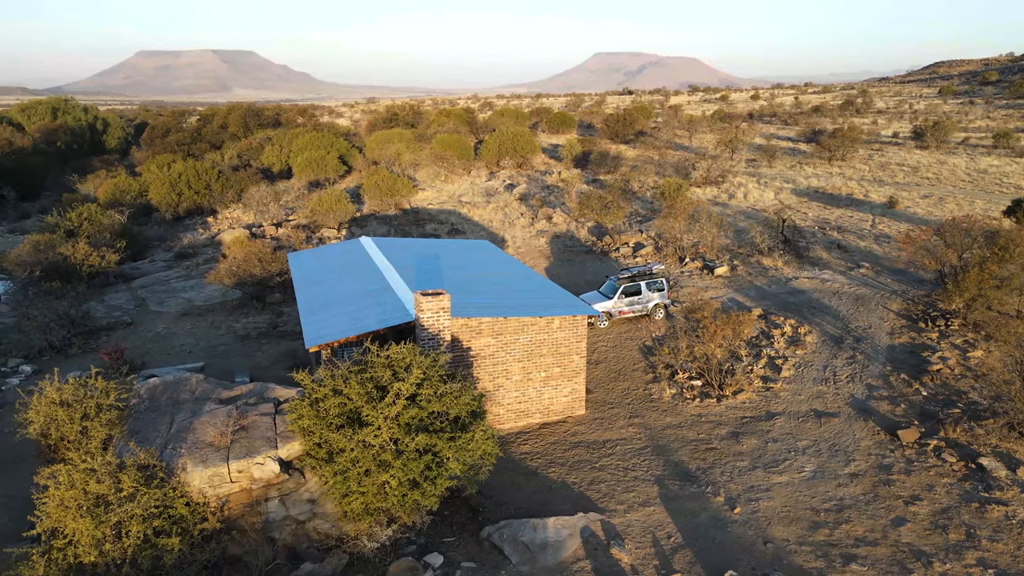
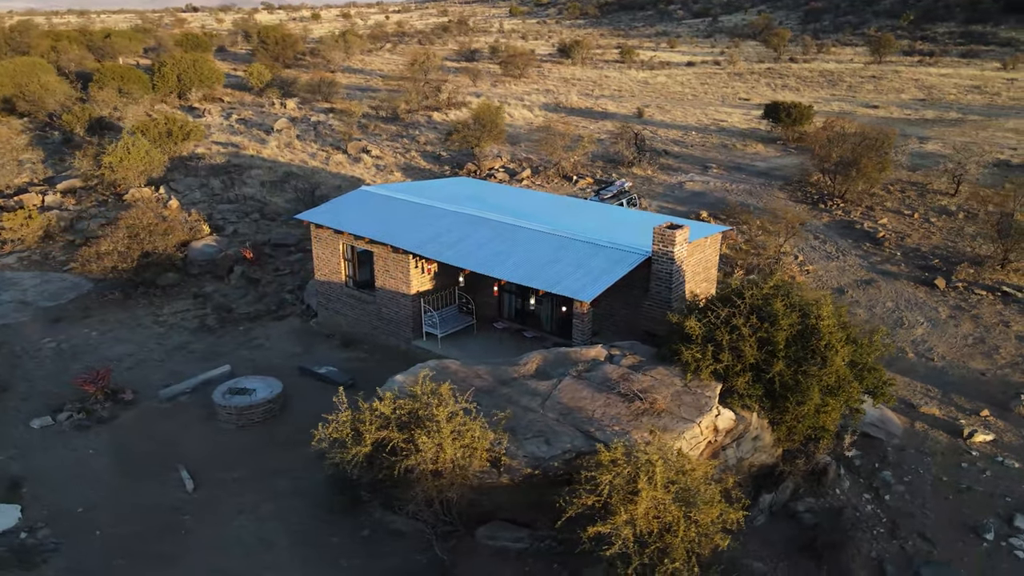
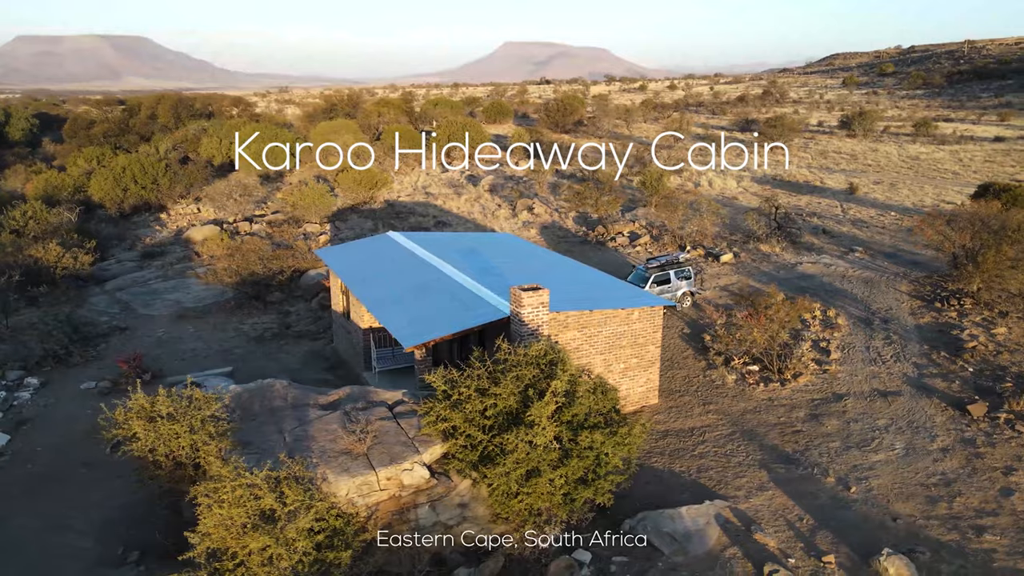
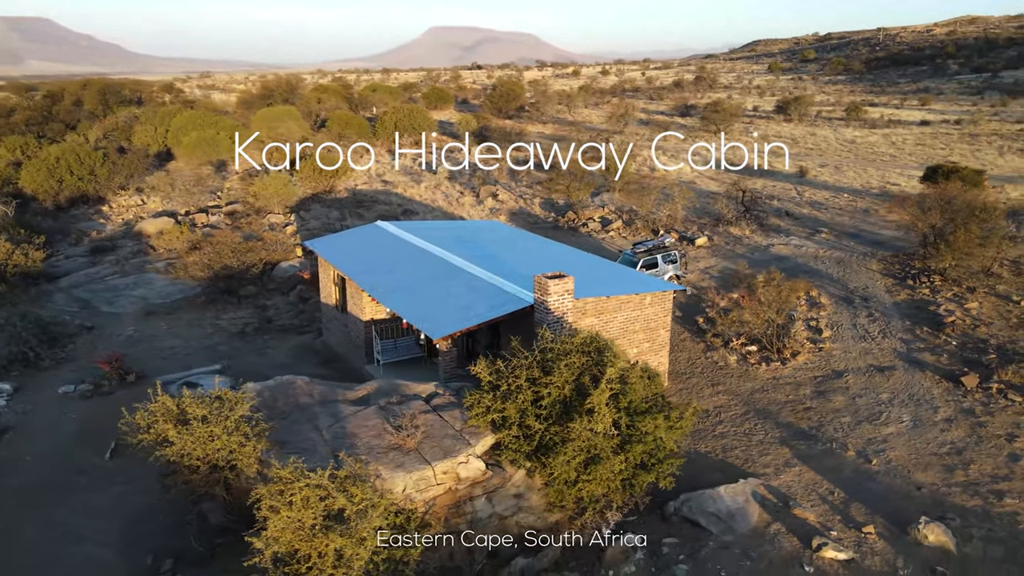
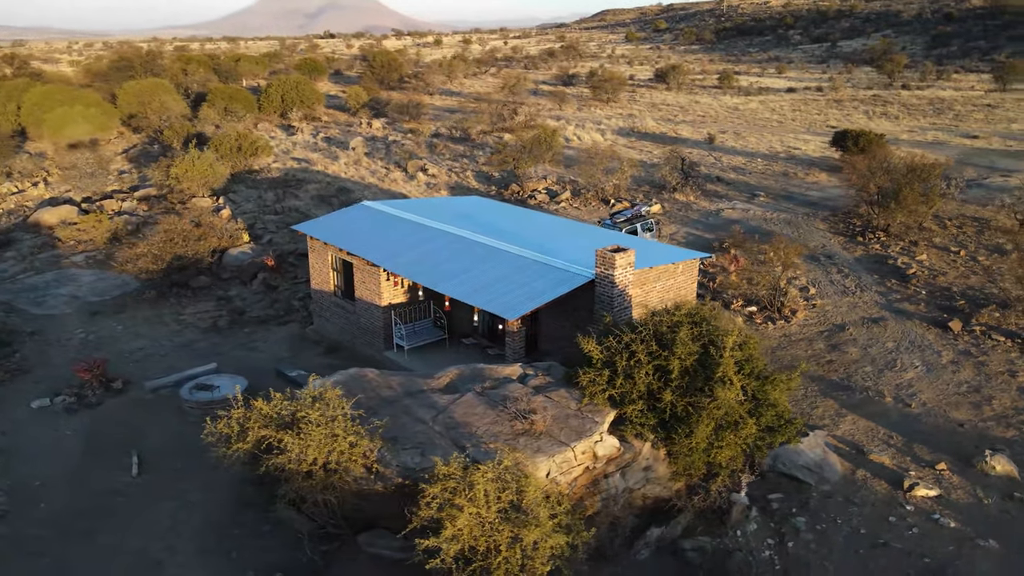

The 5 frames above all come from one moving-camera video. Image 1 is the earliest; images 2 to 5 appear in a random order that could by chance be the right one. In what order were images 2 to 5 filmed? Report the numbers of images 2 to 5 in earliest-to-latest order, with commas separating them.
3, 4, 5, 2
